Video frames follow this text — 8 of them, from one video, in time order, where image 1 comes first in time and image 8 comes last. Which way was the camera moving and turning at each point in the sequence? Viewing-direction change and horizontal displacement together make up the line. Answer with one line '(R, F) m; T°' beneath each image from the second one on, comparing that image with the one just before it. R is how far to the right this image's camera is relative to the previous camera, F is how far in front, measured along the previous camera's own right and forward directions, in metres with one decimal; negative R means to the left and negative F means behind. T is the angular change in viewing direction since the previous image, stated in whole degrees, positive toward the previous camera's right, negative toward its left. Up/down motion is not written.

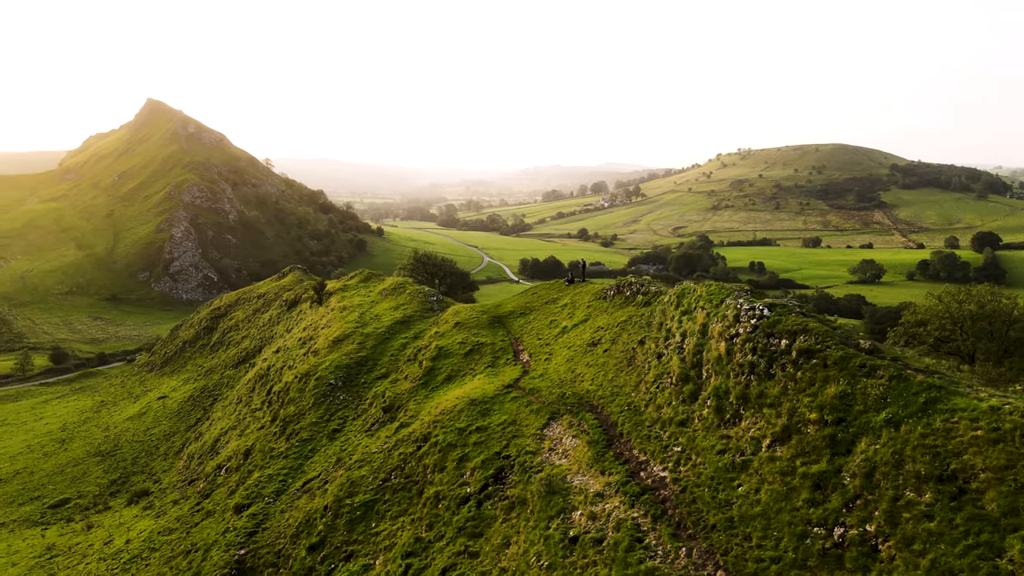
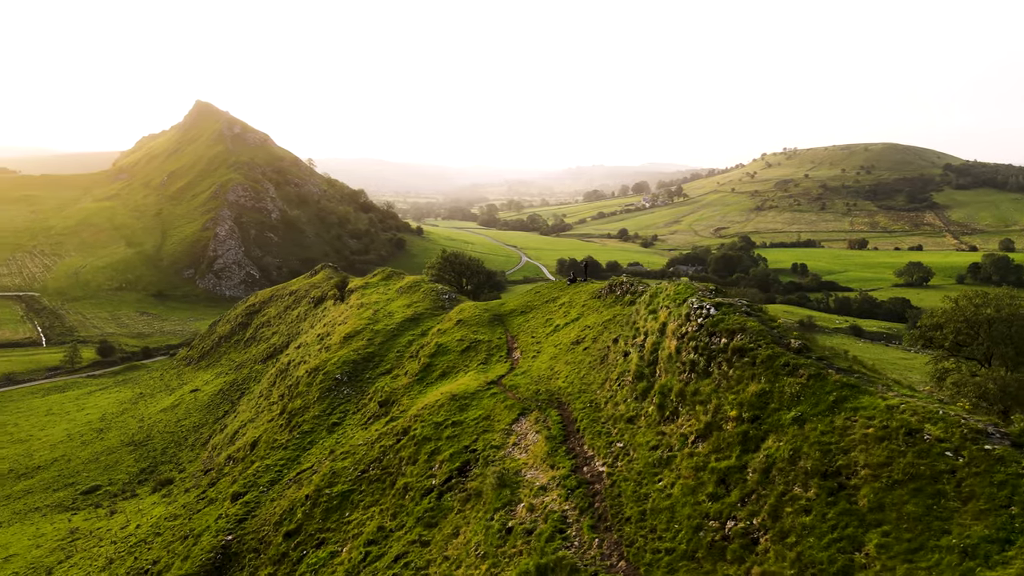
(+1.7, -0.3) m; -3°
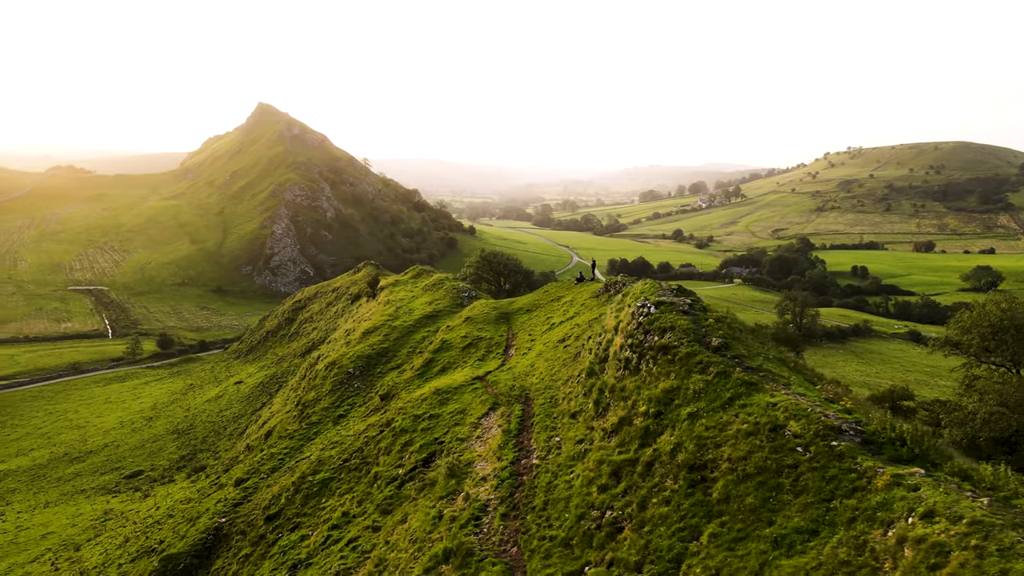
(+2.1, -0.4) m; -4°
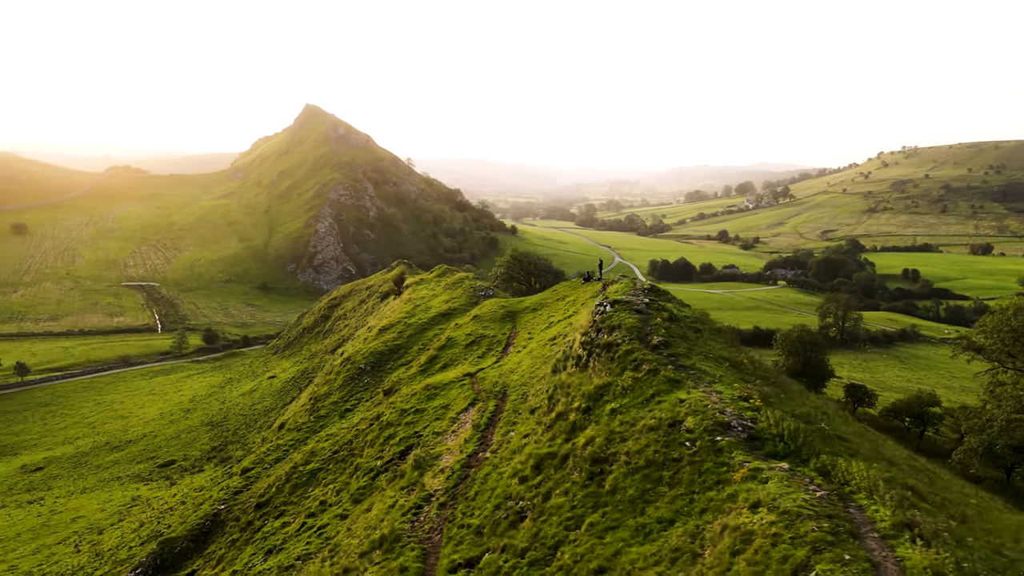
(+1.7, -0.3) m; -3°
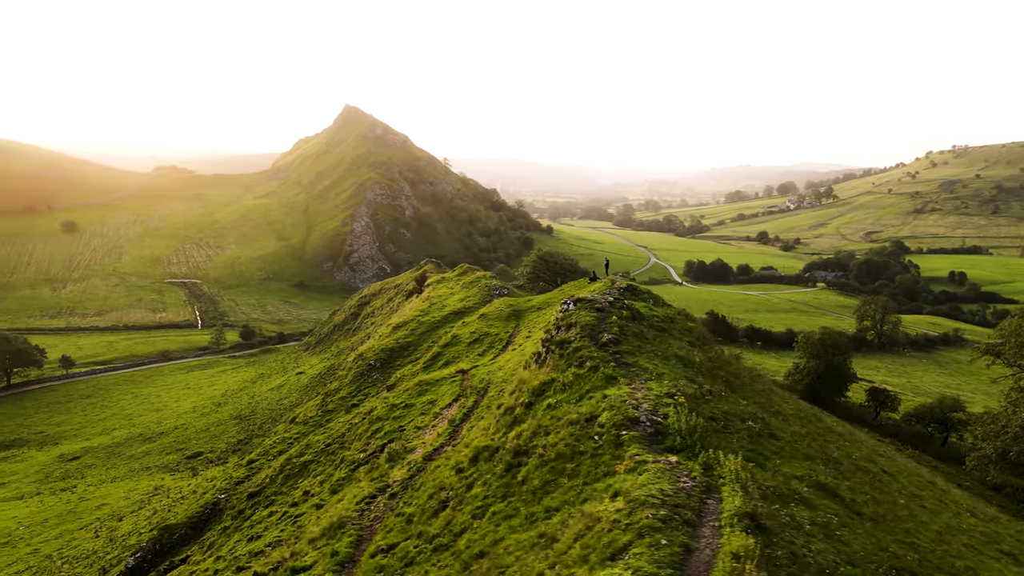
(+1.4, -0.2) m; -3°
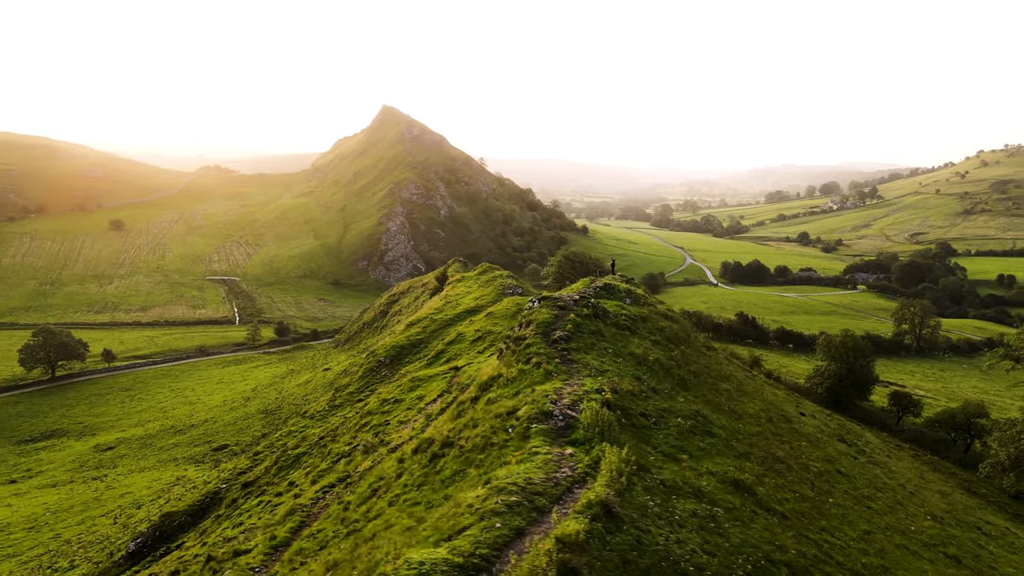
(+1.4, -0.2) m; -3°
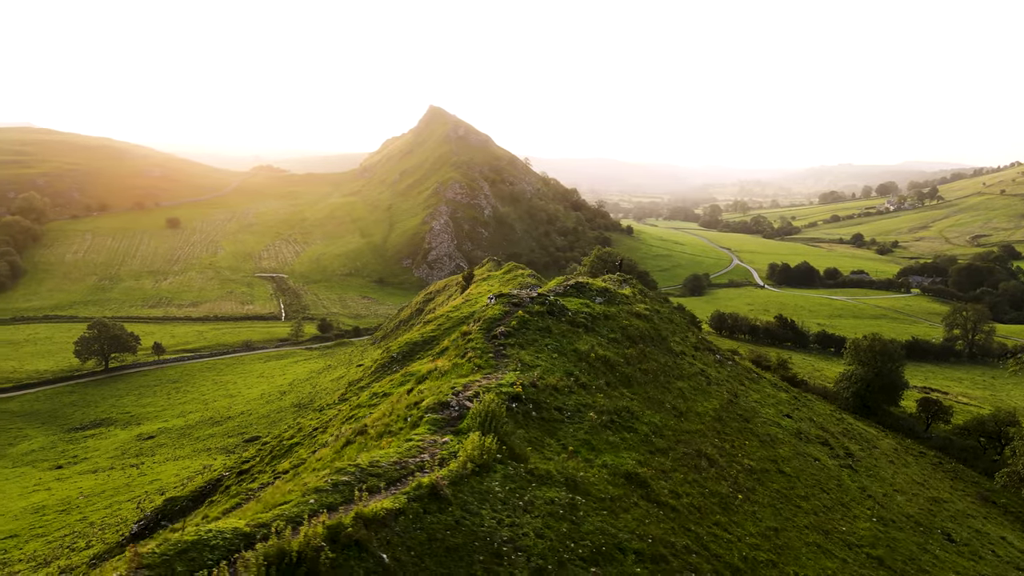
(+1.8, -0.3) m; -4°
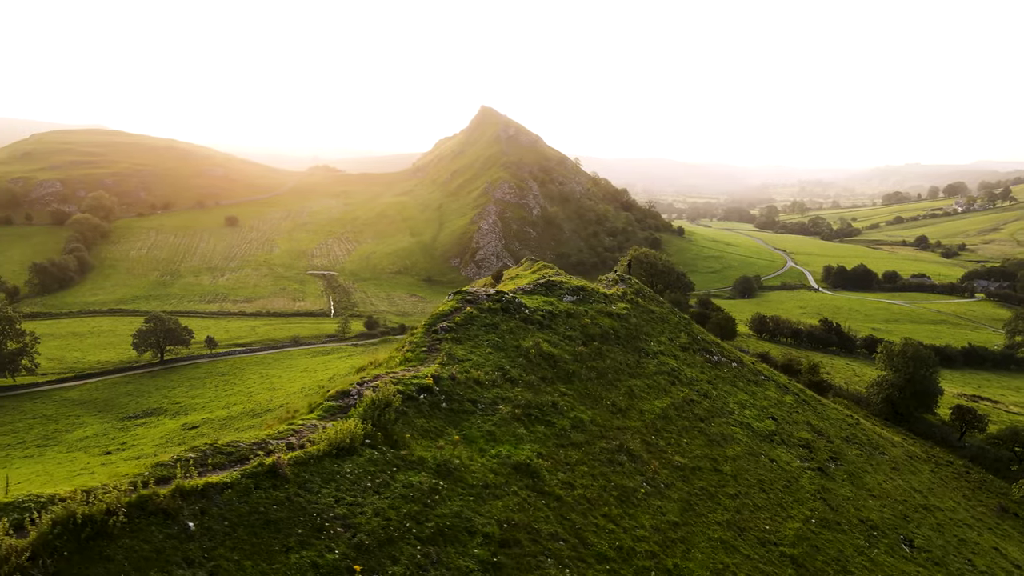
(+2.0, -0.3) m; -4°
